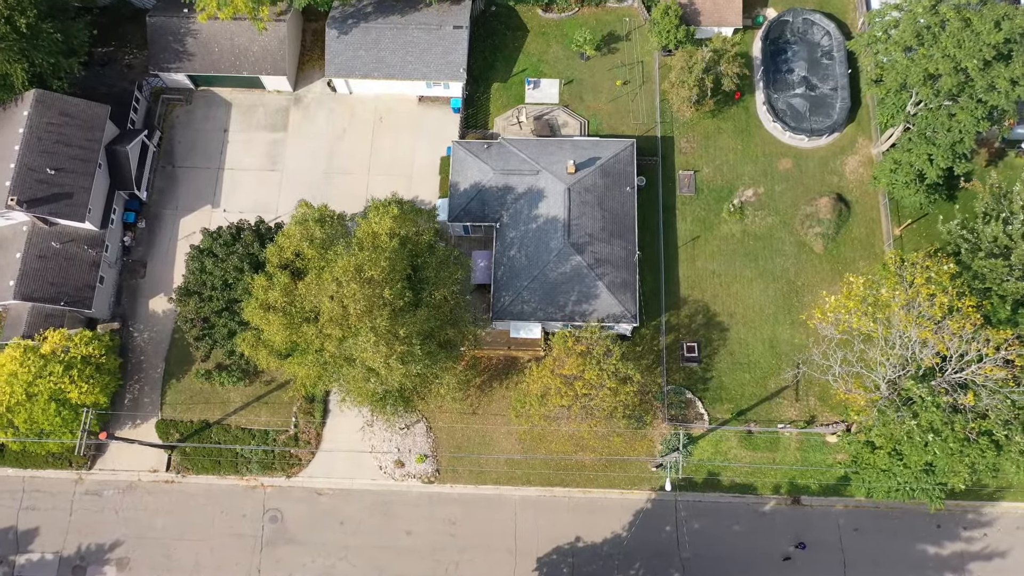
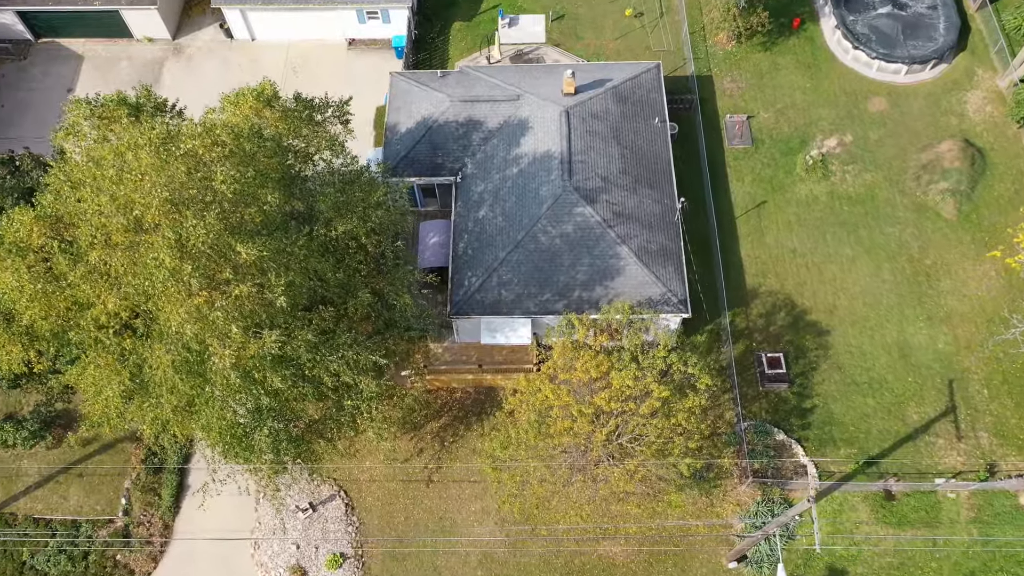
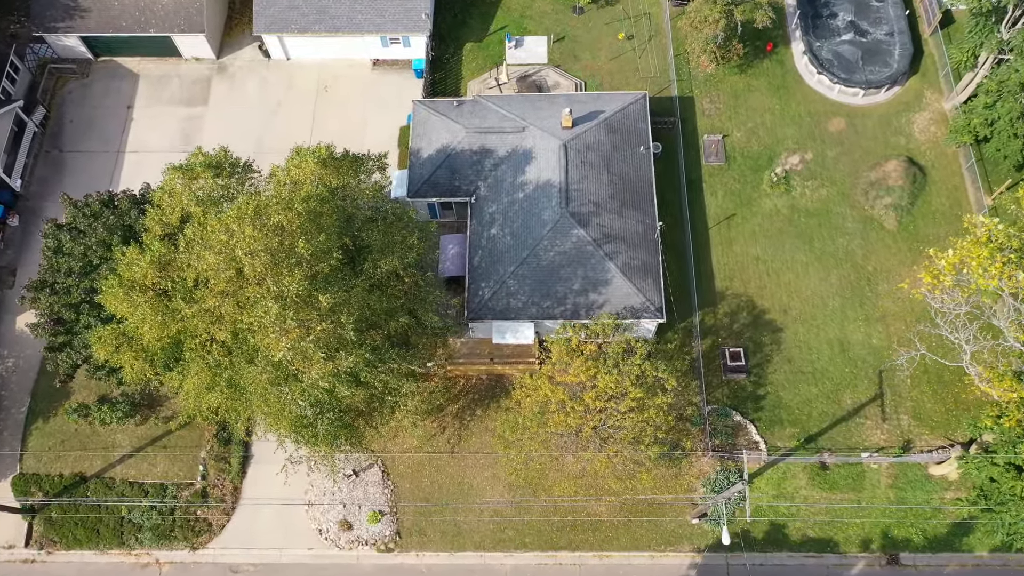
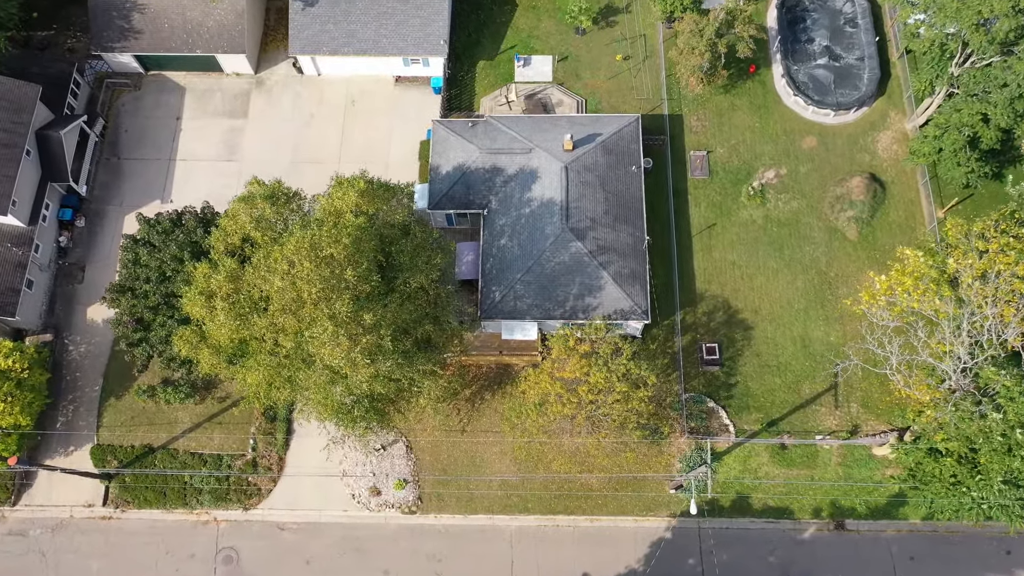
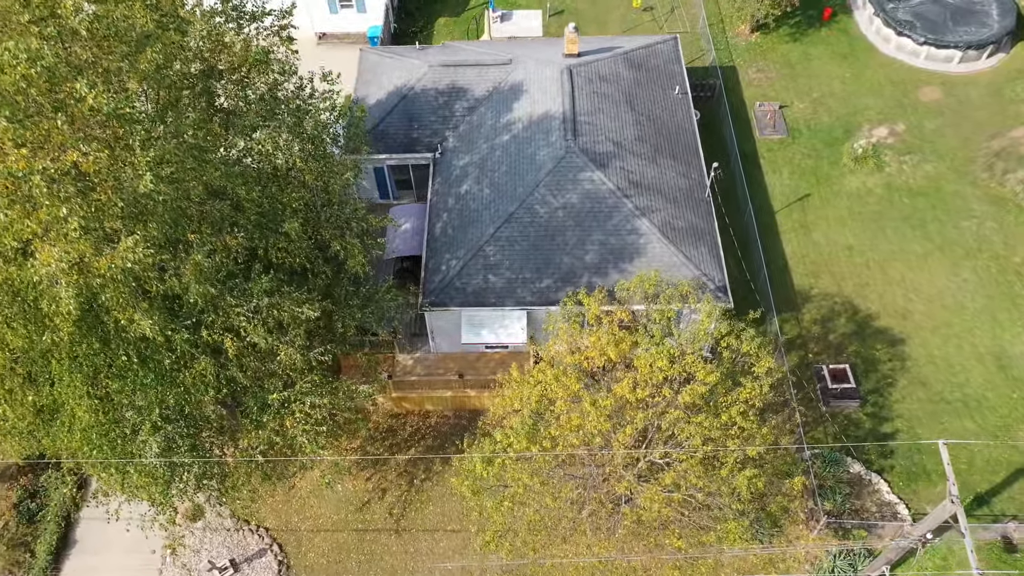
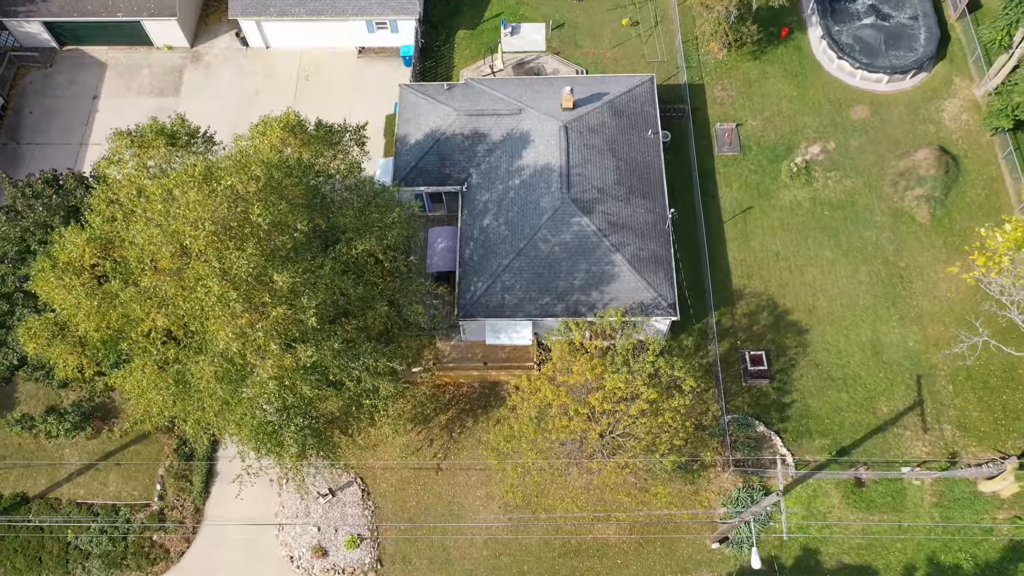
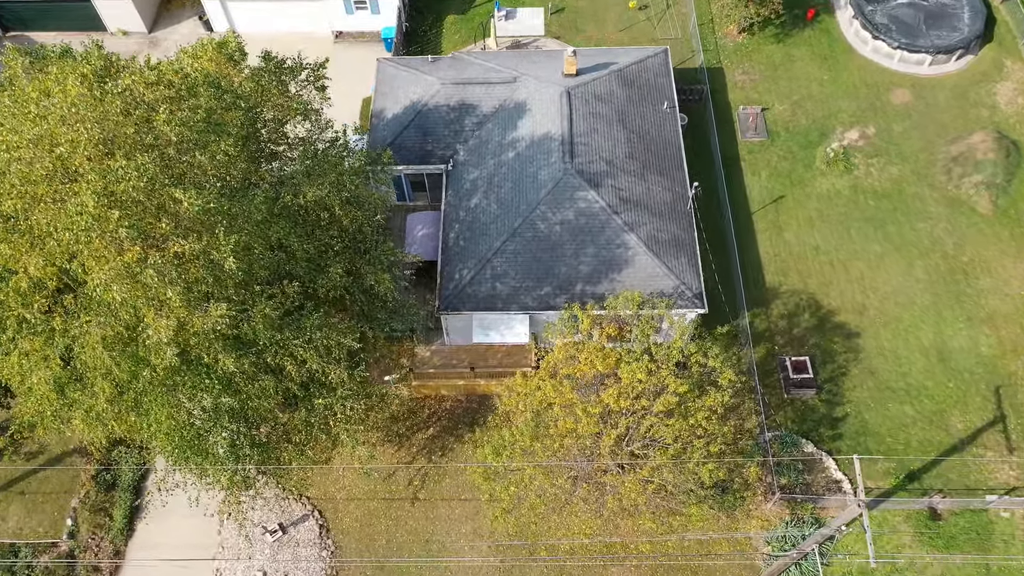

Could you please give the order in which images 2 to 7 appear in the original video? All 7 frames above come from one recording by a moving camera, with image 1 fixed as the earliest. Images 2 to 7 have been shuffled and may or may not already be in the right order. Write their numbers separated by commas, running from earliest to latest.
4, 3, 6, 2, 7, 5
